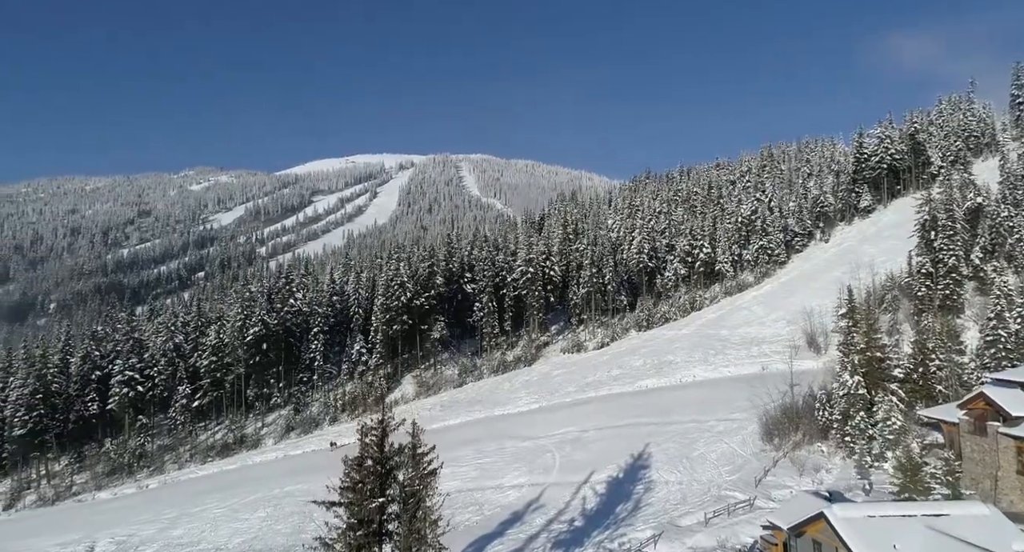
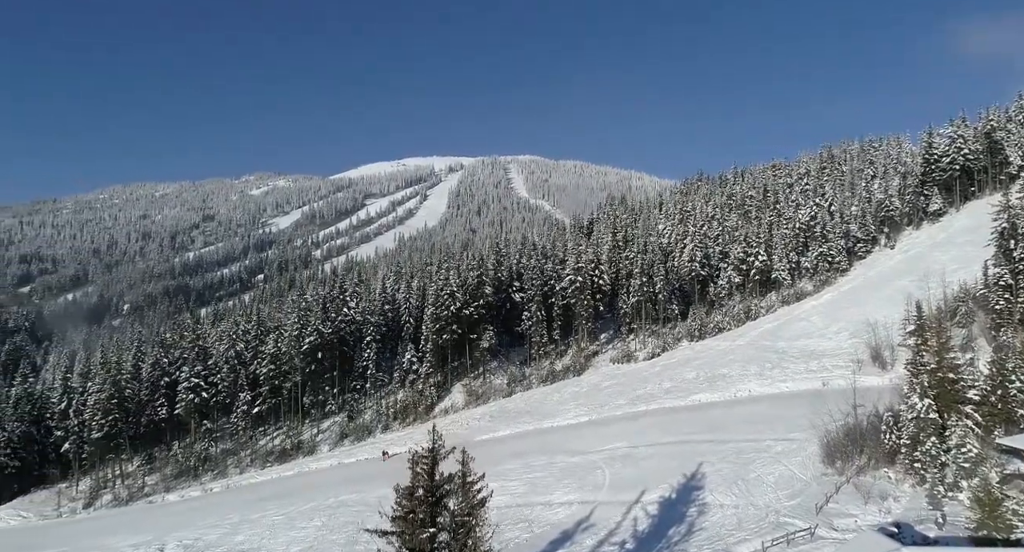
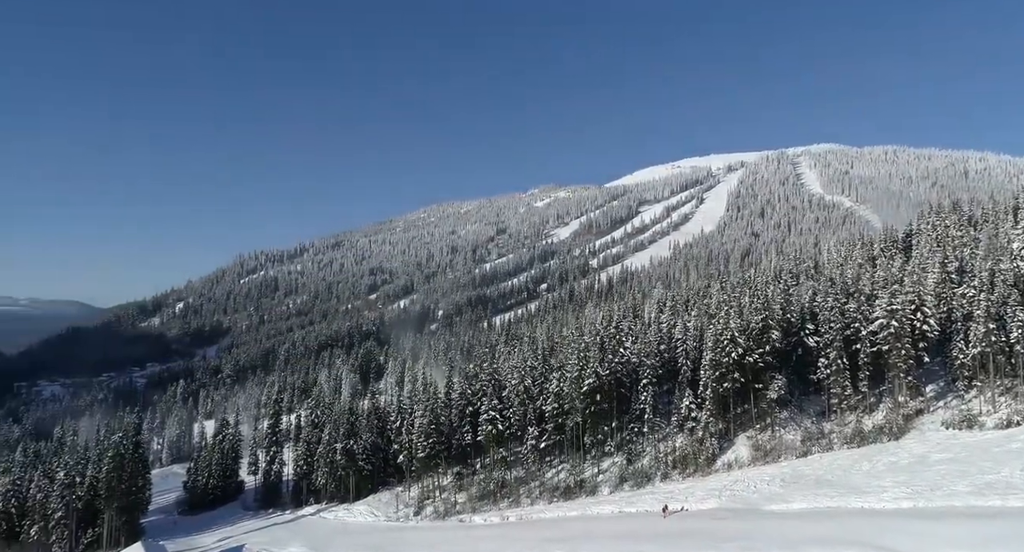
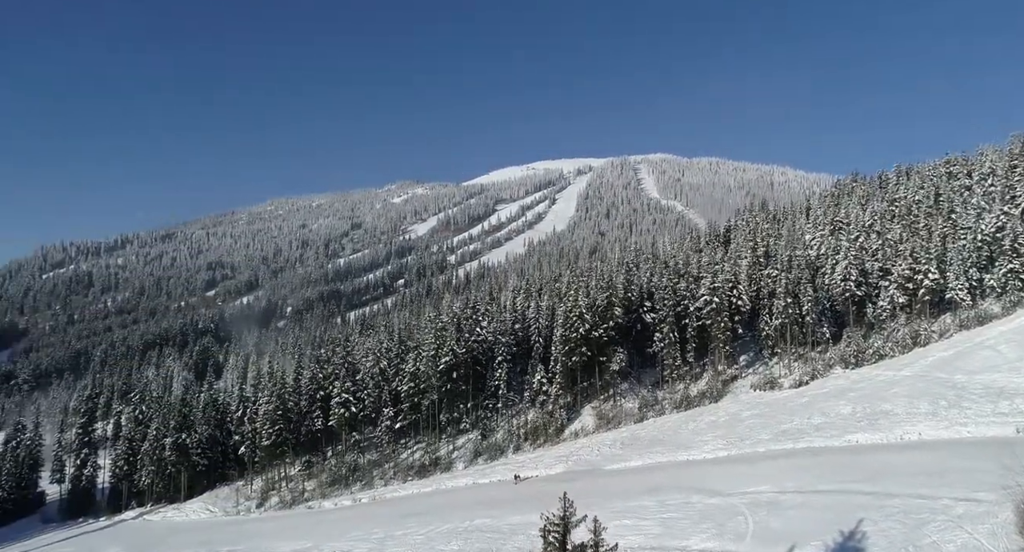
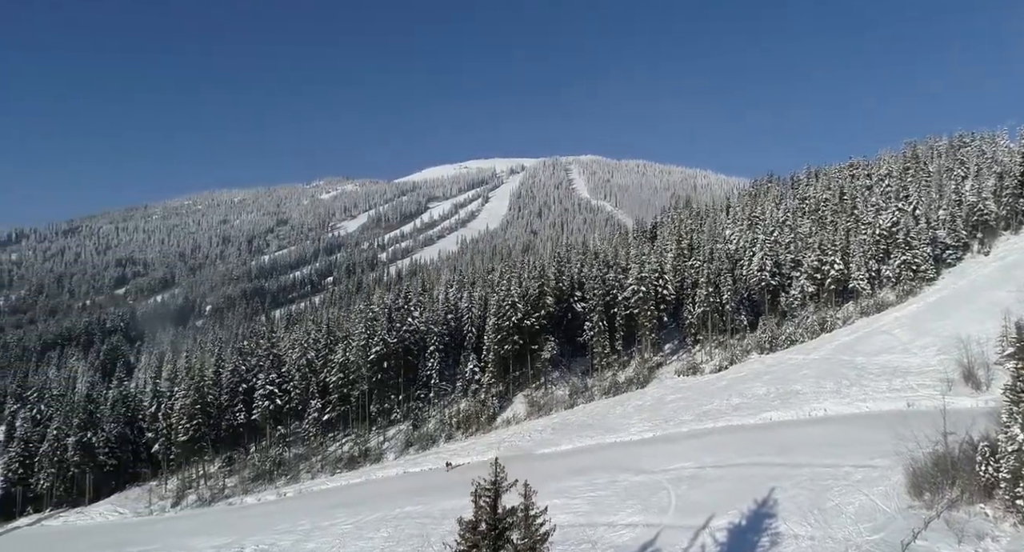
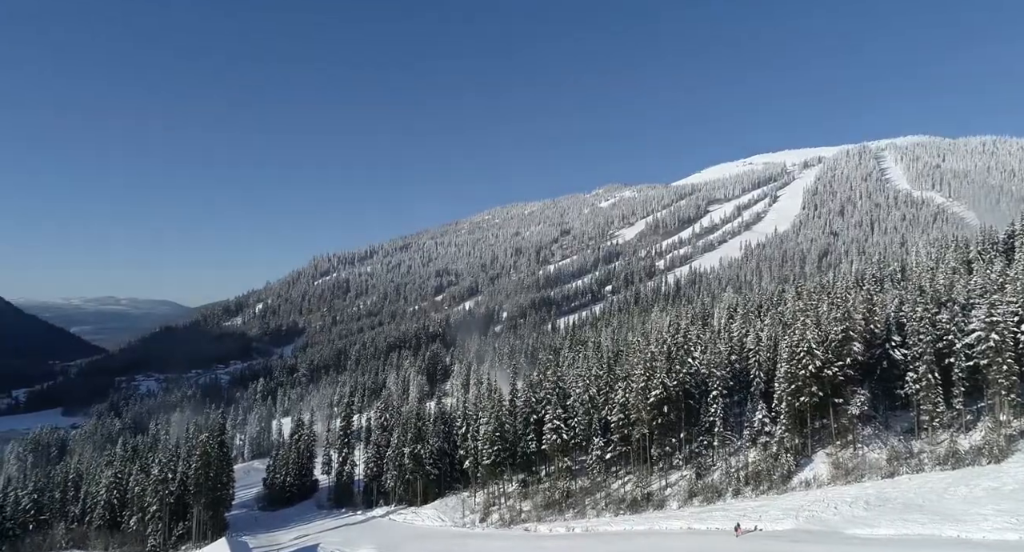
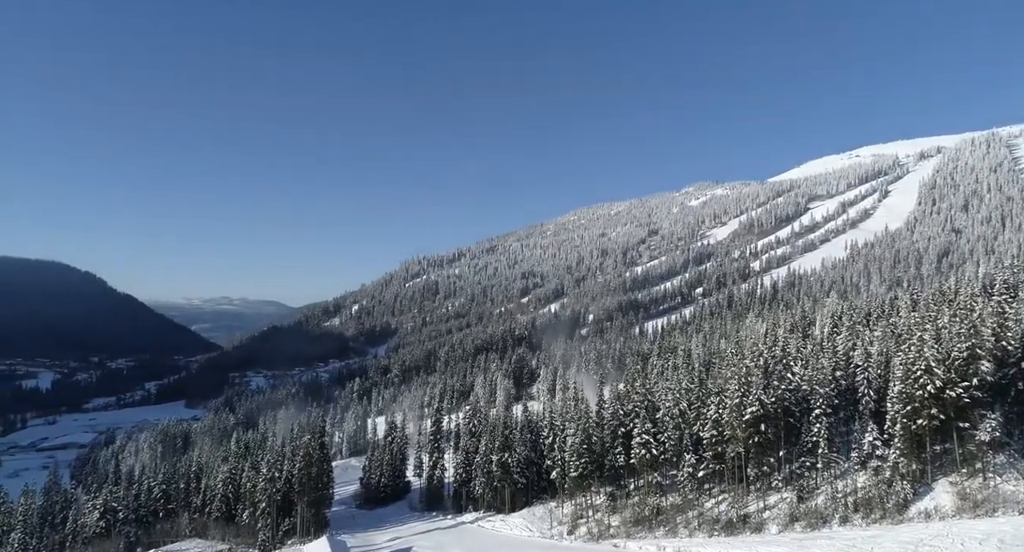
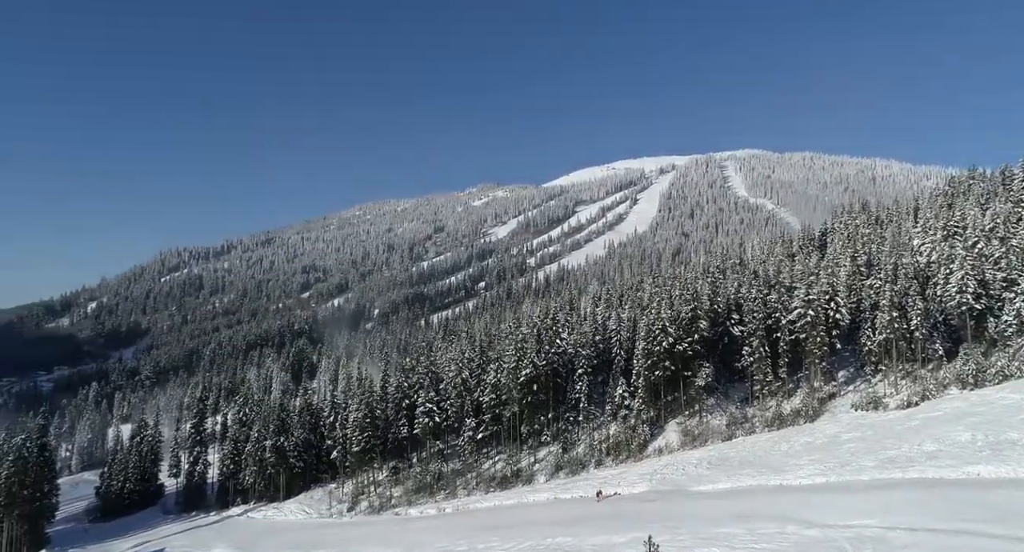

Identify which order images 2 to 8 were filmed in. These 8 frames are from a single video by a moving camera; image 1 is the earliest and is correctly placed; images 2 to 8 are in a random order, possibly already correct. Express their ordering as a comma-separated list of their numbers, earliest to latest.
2, 5, 4, 8, 3, 6, 7
